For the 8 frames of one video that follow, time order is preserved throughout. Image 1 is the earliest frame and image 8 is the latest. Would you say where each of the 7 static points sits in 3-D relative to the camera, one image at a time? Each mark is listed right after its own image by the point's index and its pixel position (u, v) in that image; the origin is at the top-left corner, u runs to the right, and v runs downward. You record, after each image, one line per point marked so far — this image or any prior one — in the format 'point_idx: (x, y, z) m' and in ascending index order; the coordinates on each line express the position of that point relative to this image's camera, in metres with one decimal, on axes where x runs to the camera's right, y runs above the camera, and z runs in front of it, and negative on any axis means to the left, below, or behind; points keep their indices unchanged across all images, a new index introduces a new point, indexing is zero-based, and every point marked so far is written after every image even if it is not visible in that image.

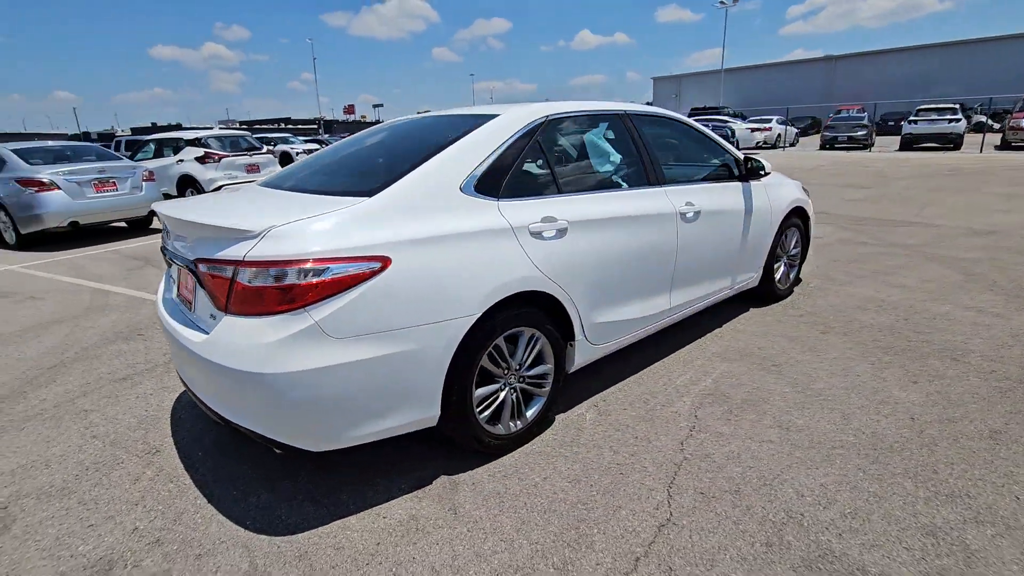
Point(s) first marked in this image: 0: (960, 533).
0: (+1.8, -1.0, +2.1) m
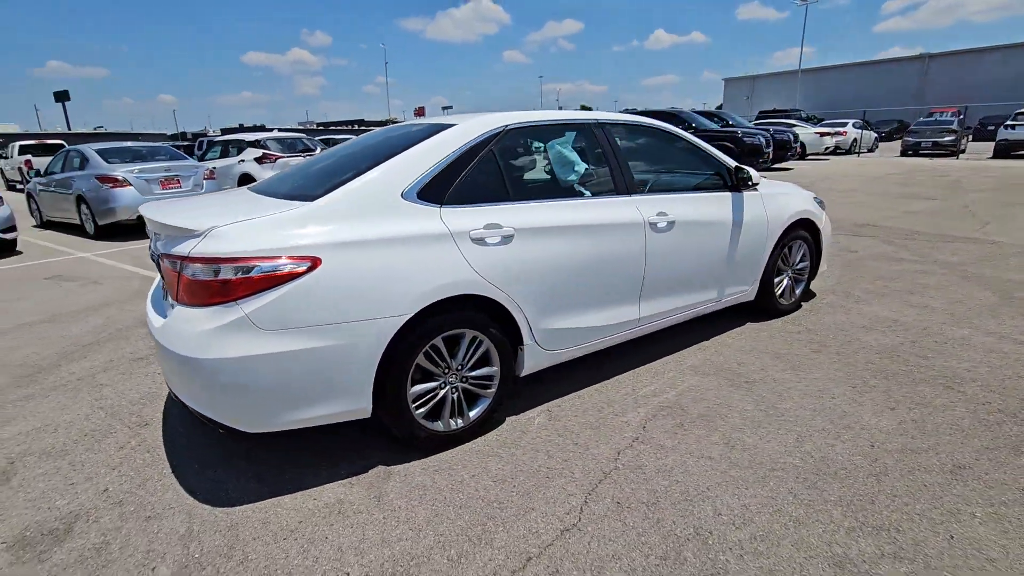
0: (+1.4, -1.1, +2.0) m
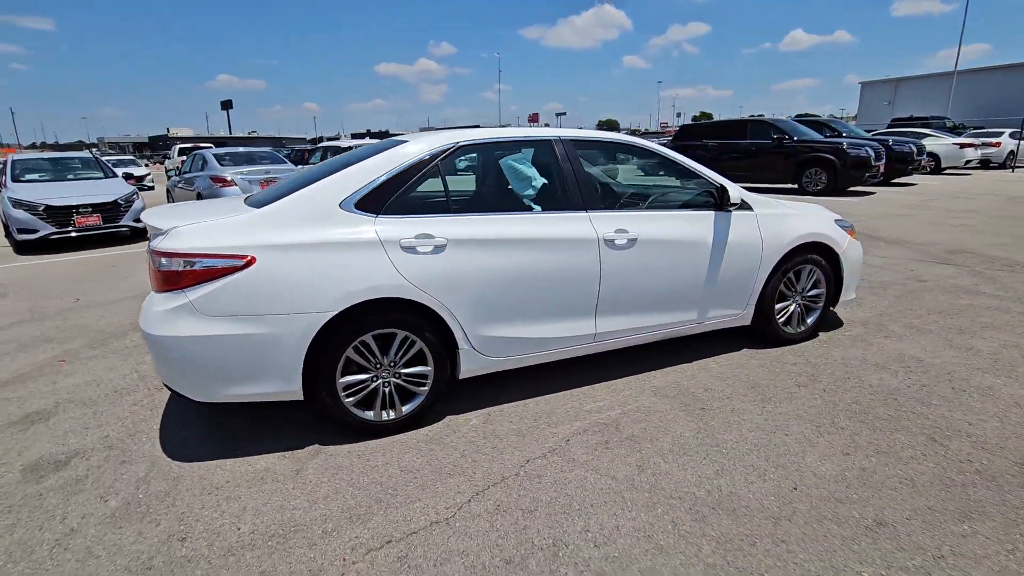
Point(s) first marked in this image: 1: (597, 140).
0: (+0.7, -1.2, +1.9) m
1: (+0.6, +1.0, +3.6) m
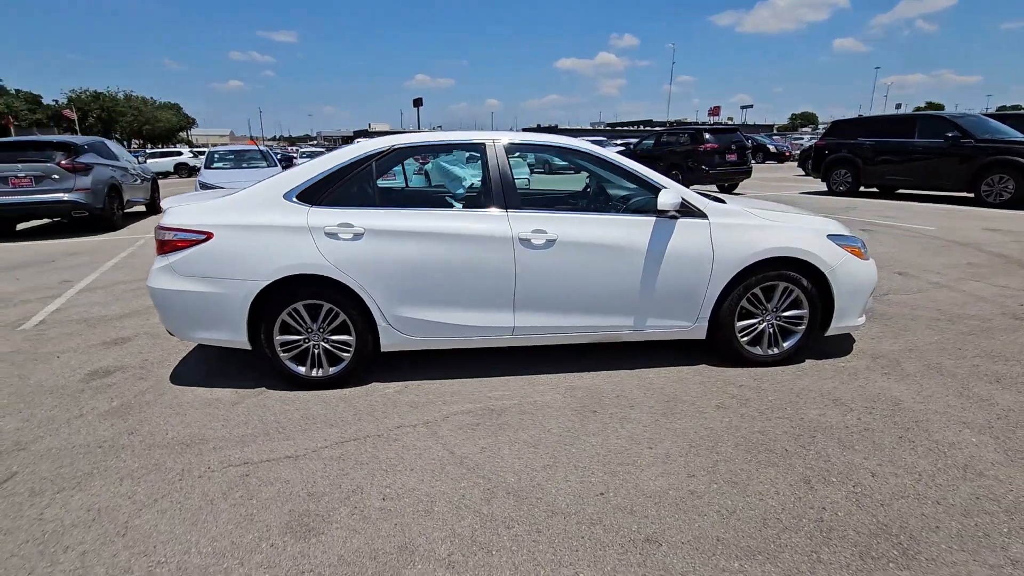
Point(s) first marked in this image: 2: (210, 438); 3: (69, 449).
0: (-0.4, -1.2, +2.2) m
1: (+0.2, +1.1, +3.8) m
2: (-1.8, -0.9, +3.1) m
3: (-2.6, -1.0, +3.1) m
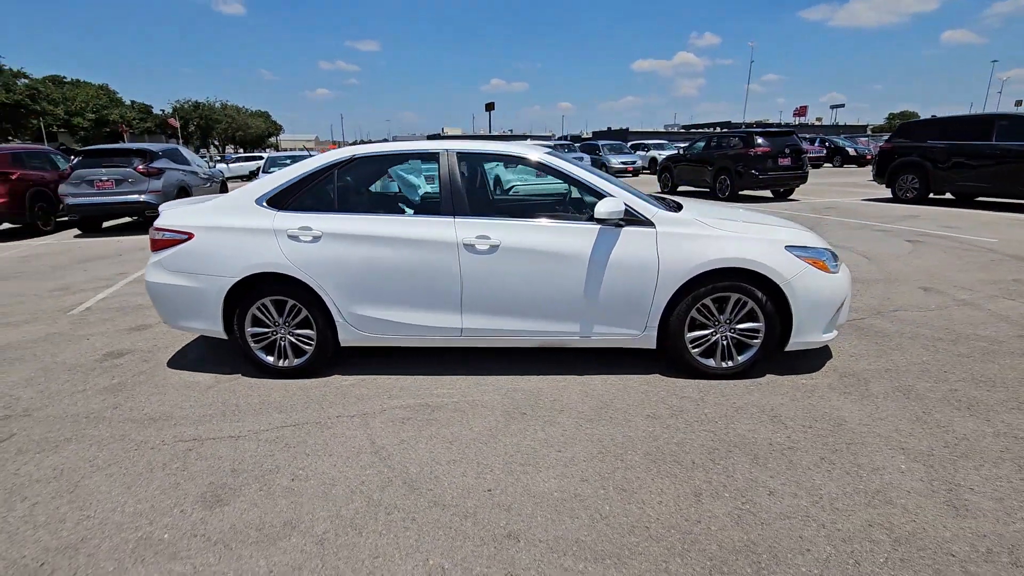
0: (-1.0, -1.2, +2.4) m
1: (-0.2, +1.0, +4.0) m
2: (-2.3, -0.9, +3.5) m
3: (-3.1, -0.9, +3.6) m
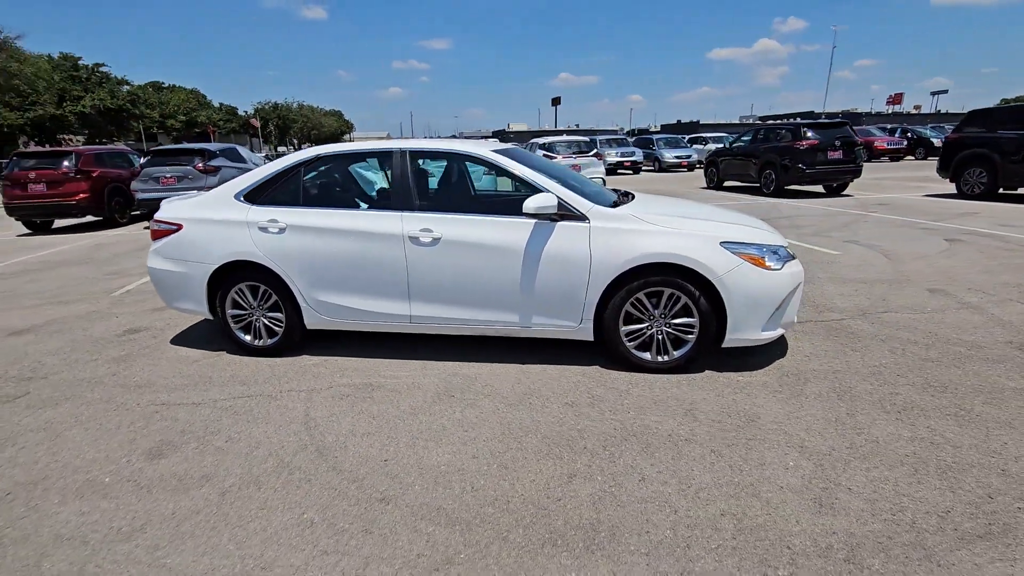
0: (-1.6, -1.1, +2.8) m
1: (-0.6, +1.1, +4.2) m
2: (-2.8, -0.8, +4.1) m
3: (-3.6, -0.8, +4.2) m
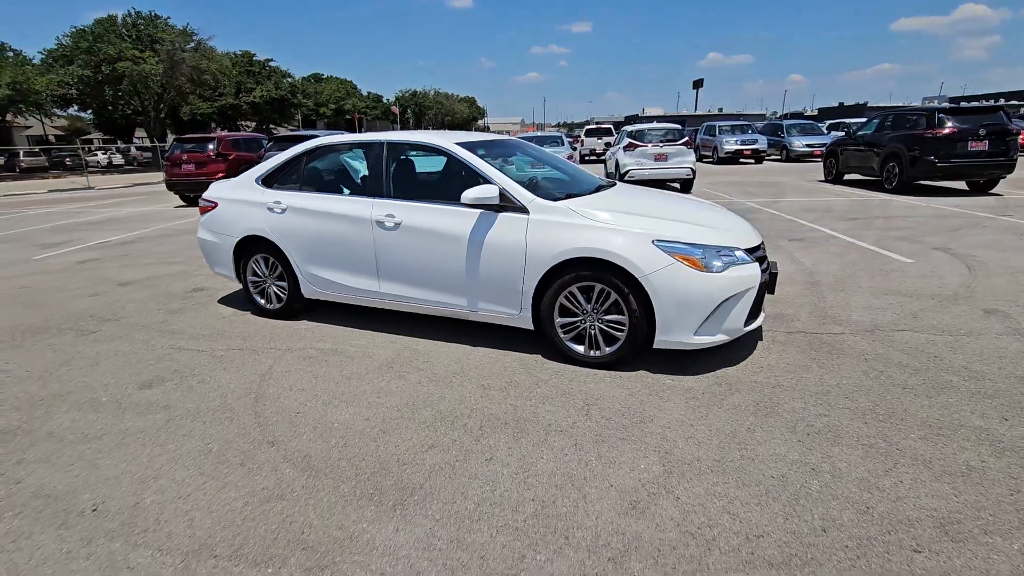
0: (-2.4, -0.9, +3.5) m
1: (-0.9, +1.3, +4.6) m
2: (-3.2, -0.4, +5.0) m
3: (-3.9, -0.4, +5.3) m
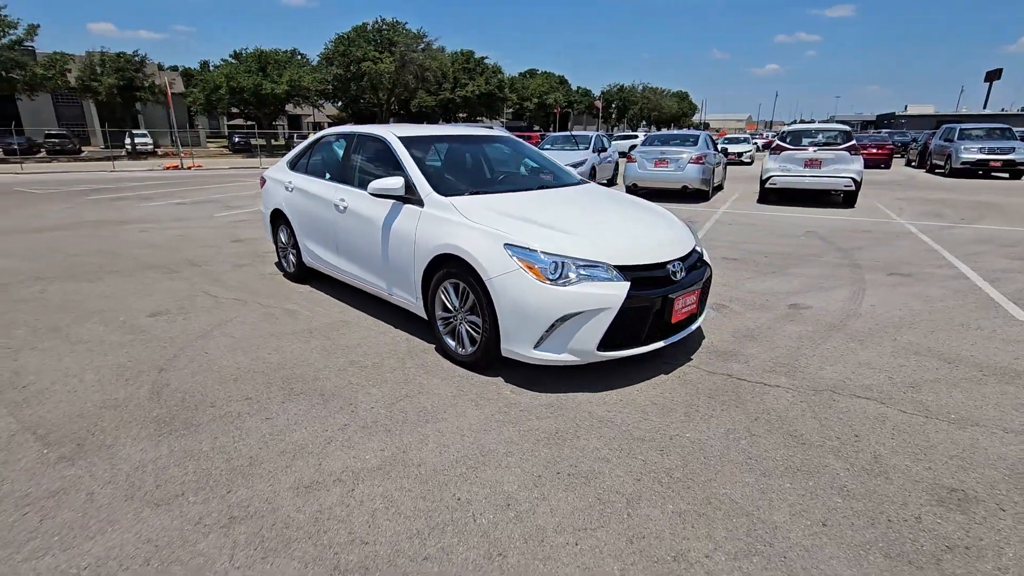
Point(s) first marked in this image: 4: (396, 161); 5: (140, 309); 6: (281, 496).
0: (-3.4, -0.4, +4.6) m
1: (-1.3, +1.5, +5.0) m
2: (-3.5, +0.1, +6.3) m
3: (-4.1, +0.2, +6.9) m
4: (-1.0, +1.2, +4.7) m
5: (-3.8, -0.2, +5.3) m
6: (-1.1, -1.0, +2.5) m
